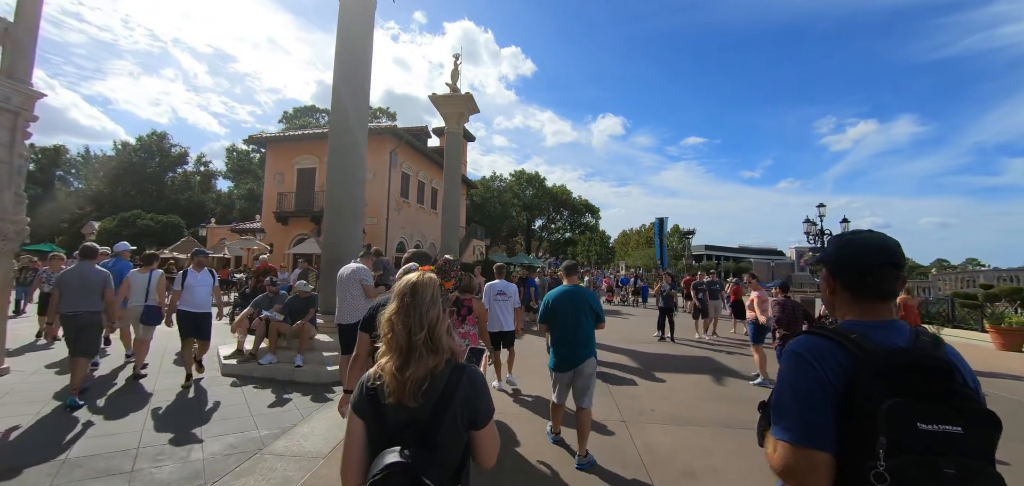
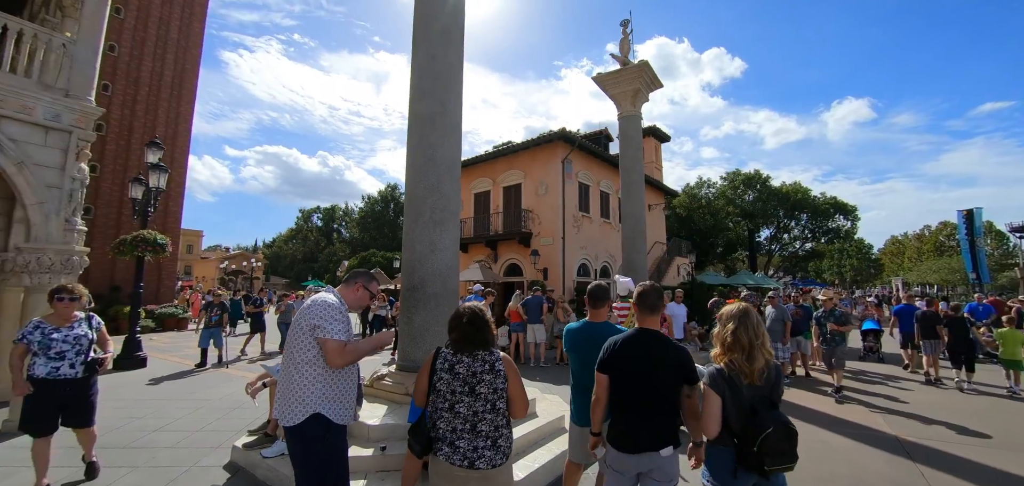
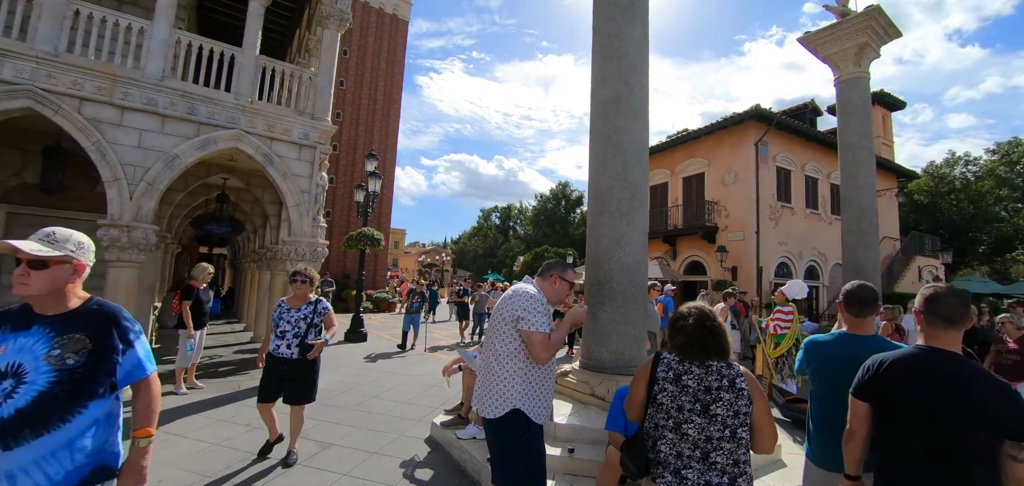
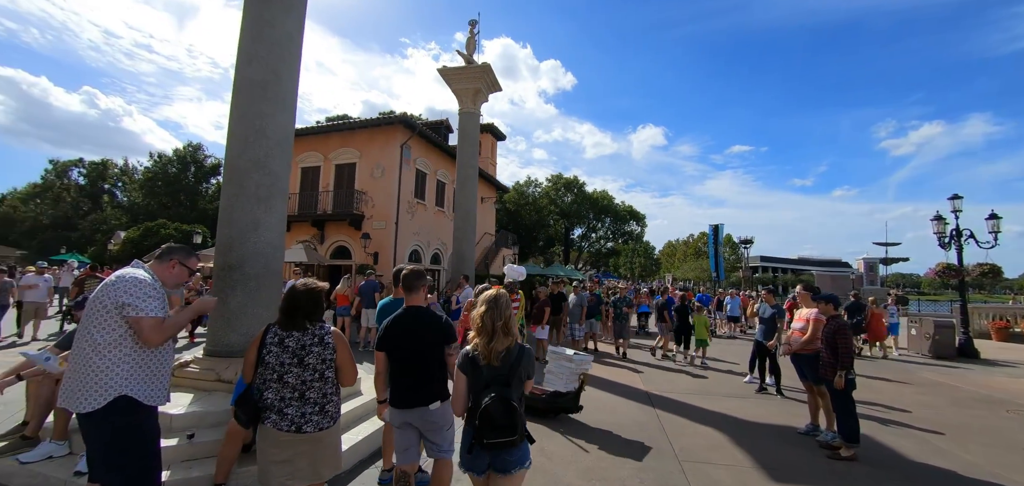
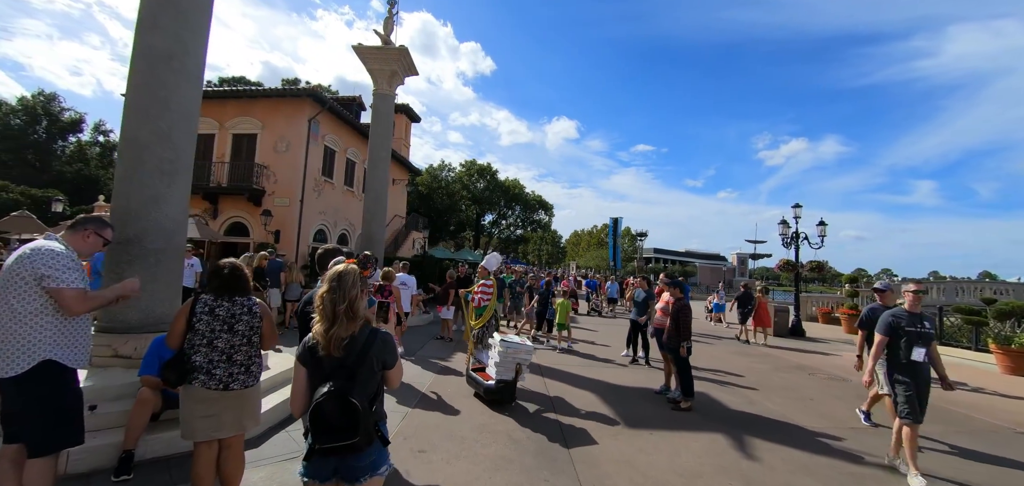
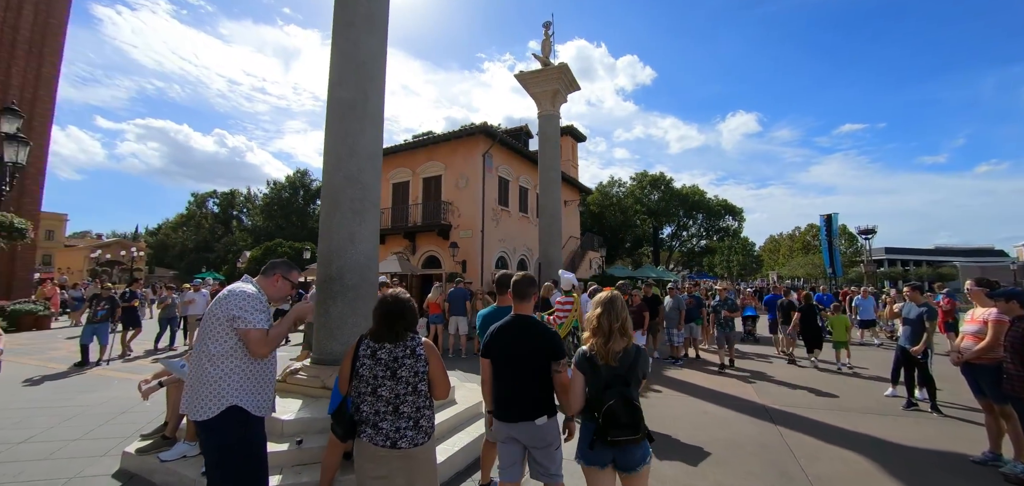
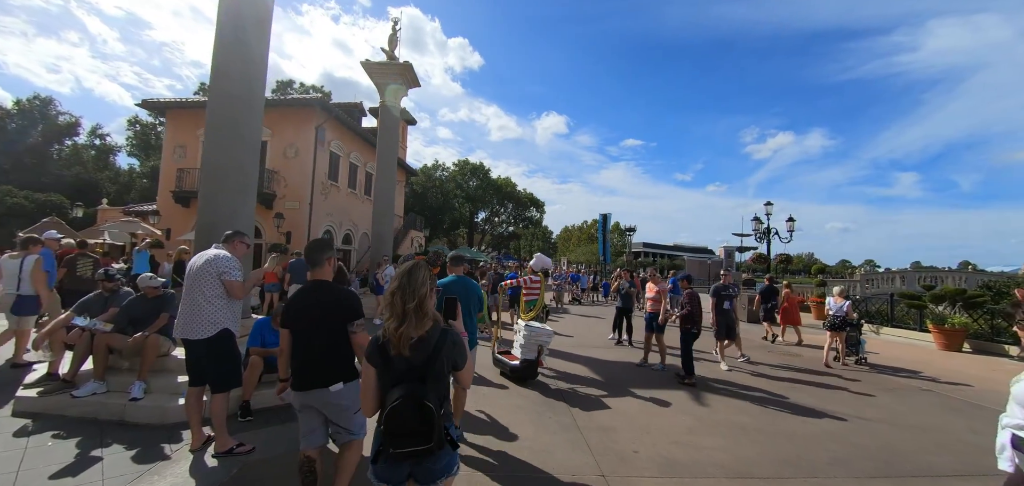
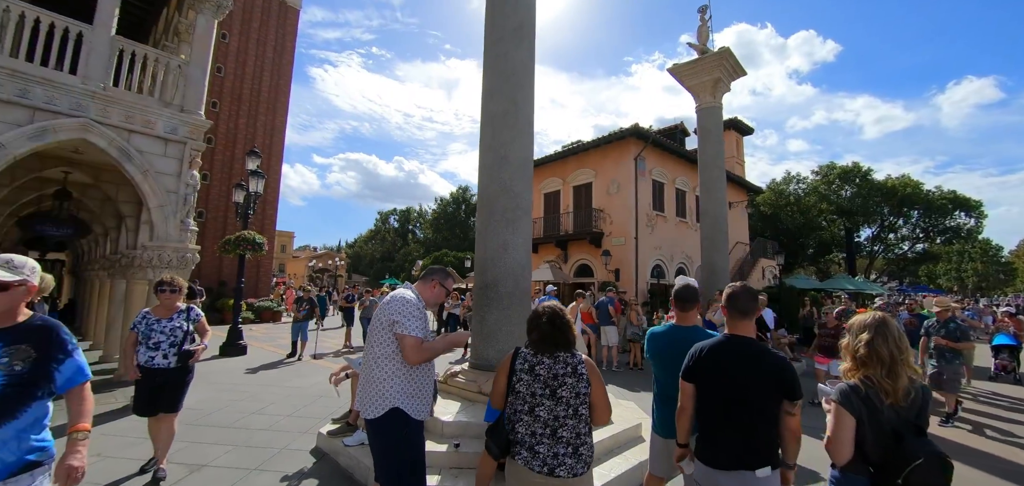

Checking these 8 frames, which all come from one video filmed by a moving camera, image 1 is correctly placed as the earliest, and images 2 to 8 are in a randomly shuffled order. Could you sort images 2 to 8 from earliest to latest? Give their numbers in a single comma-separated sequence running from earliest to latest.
7, 5, 4, 6, 2, 8, 3
